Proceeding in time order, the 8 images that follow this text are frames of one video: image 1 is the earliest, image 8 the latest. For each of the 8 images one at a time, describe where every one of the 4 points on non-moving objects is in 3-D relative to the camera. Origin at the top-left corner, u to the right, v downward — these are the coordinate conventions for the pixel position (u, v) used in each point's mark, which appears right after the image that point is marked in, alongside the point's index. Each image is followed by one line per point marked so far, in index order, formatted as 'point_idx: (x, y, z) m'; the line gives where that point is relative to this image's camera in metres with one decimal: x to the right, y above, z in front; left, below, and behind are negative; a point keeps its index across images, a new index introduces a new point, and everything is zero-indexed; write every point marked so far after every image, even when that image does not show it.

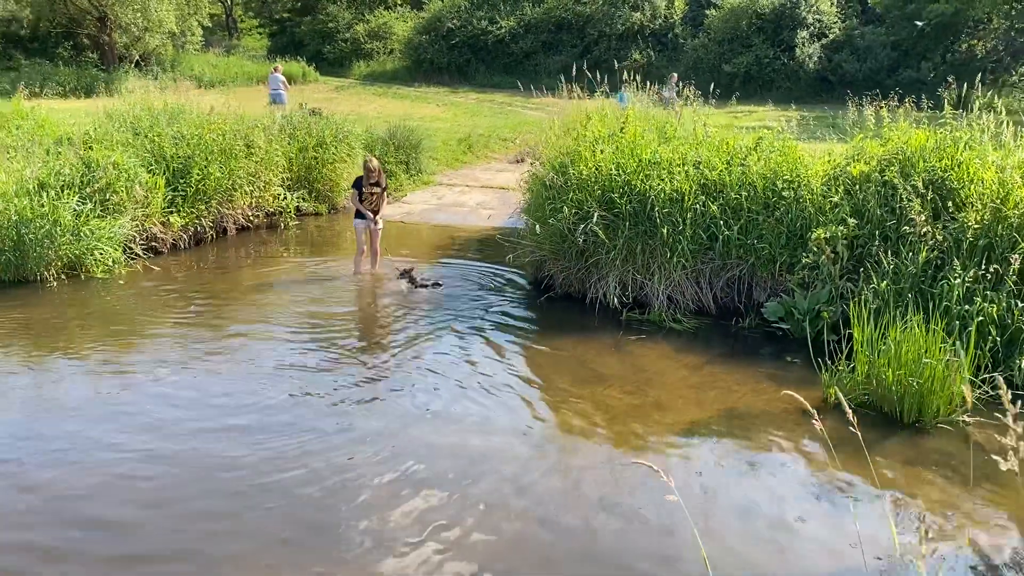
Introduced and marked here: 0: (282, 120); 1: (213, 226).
0: (-3.4, +2.4, +12.9) m
1: (-3.7, +0.8, +11.0) m
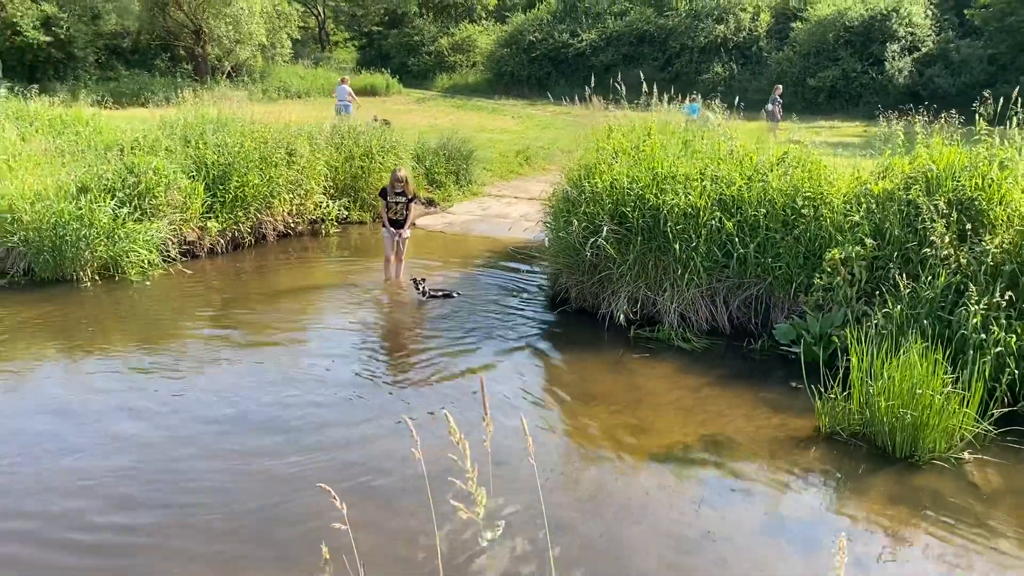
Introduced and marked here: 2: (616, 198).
0: (-2.7, +2.4, +13.1) m
1: (-3.3, +0.7, +11.3) m
2: (+0.9, +0.8, +8.0) m
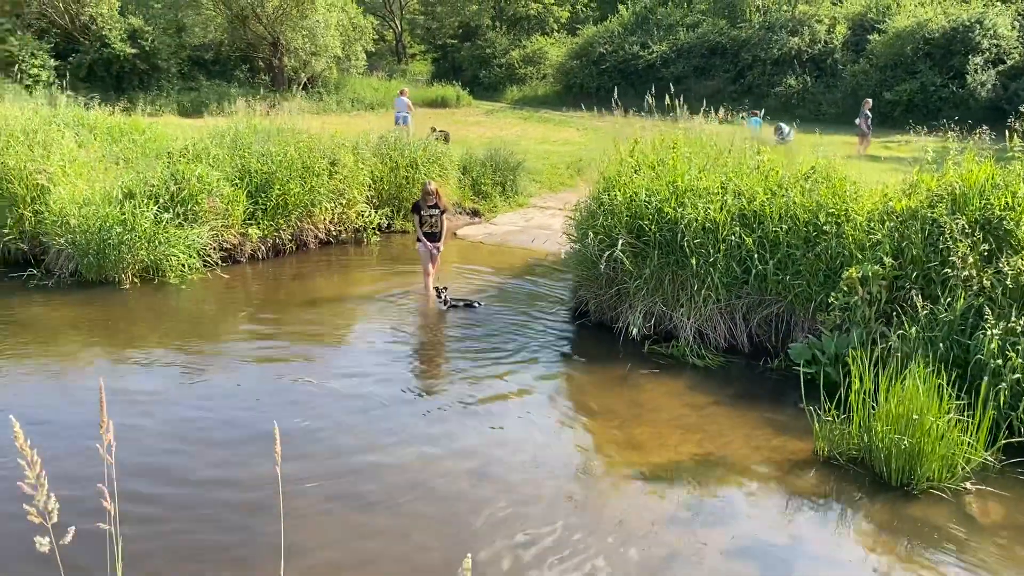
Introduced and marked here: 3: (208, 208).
0: (-2.0, +2.2, +13.3) m
1: (-2.9, +0.6, +11.5) m
2: (+1.1, +0.7, +8.0) m
3: (-3.6, +0.9, +10.4) m
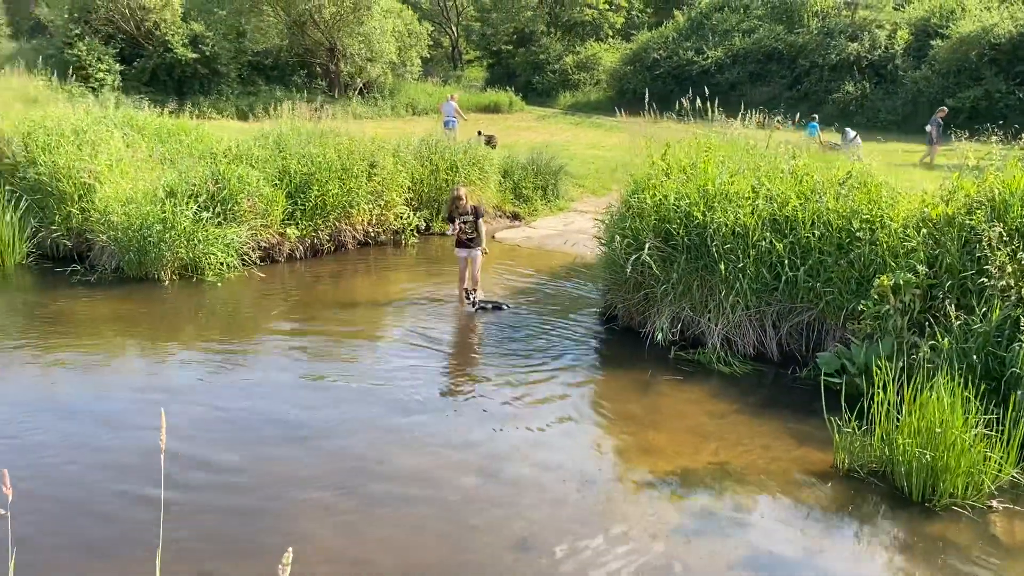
0: (-1.4, +2.2, +13.4) m
1: (-2.4, +0.6, +11.7) m
2: (+1.3, +0.6, +7.8) m
3: (-3.2, +0.9, +10.6) m
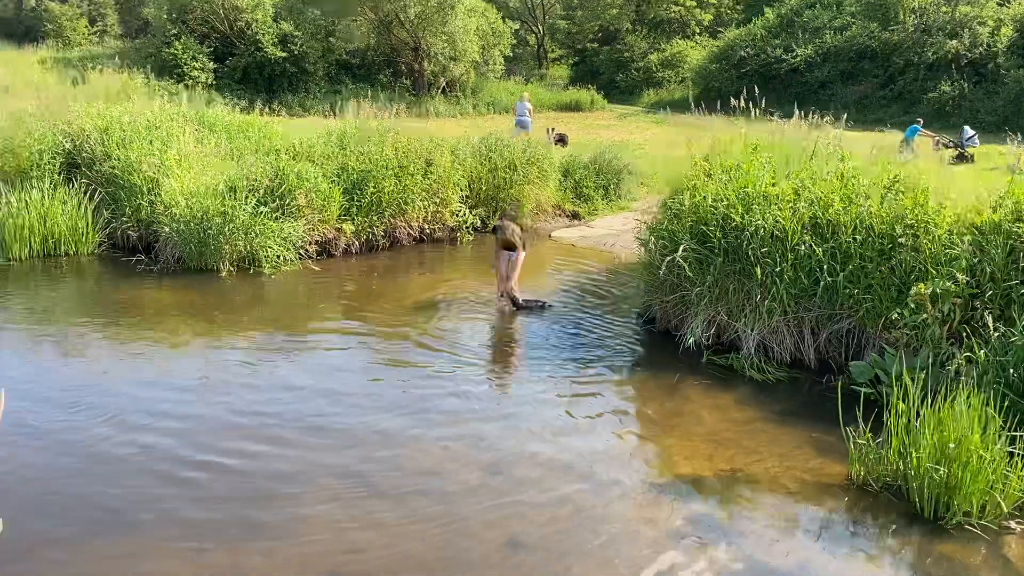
0: (-0.5, +2.3, +13.5) m
1: (-1.7, +0.7, +11.9) m
2: (+1.7, +0.6, +7.7) m
3: (-2.6, +1.0, +10.9) m
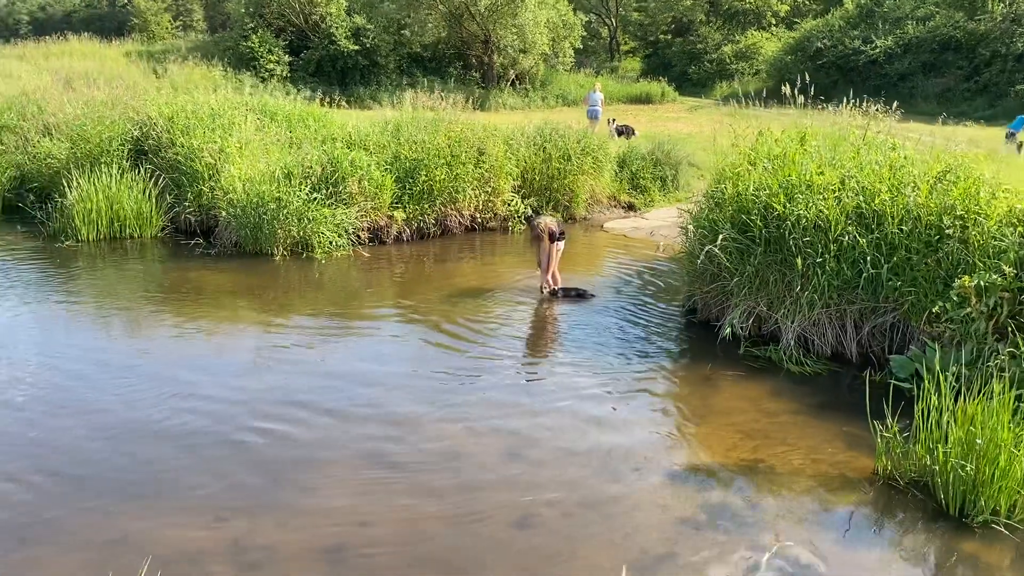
0: (+0.3, +2.4, +13.6) m
1: (-1.0, +0.9, +12.0) m
2: (+2.0, +0.7, +7.6) m
3: (-1.9, +1.2, +11.1) m
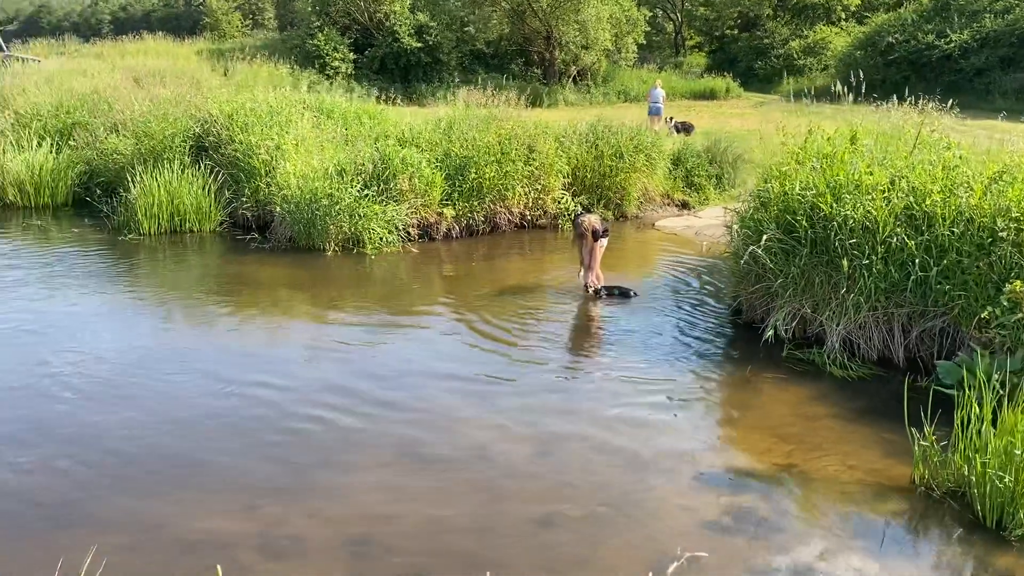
0: (+1.2, +2.4, +13.5) m
1: (-0.3, +0.9, +12.1) m
2: (+2.3, +0.7, +7.5) m
3: (-1.3, +1.3, +11.2) m
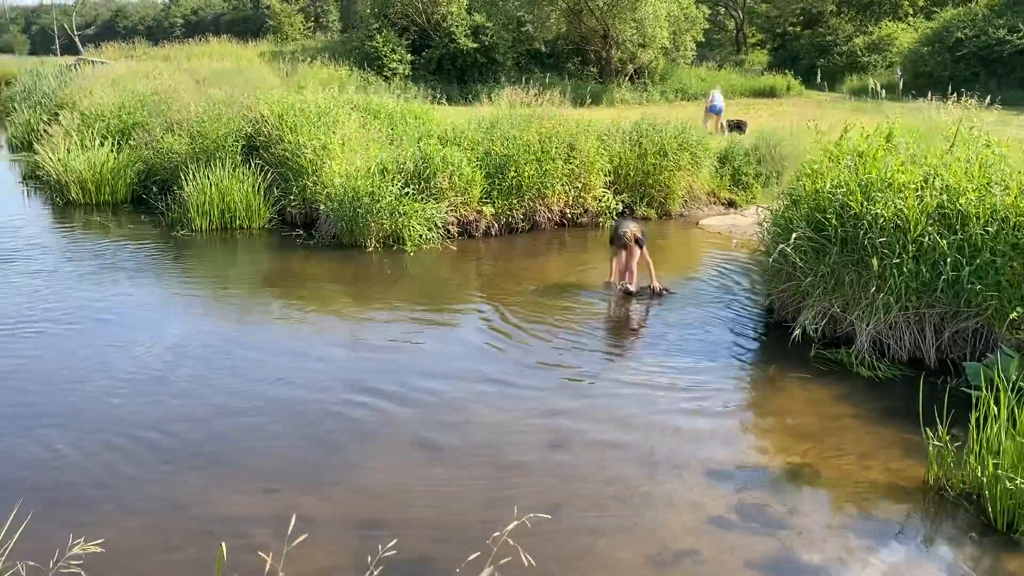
0: (+1.8, +2.5, +13.5) m
1: (+0.3, +0.9, +12.2) m
2: (+2.6, +0.7, +7.4) m
3: (-0.8, +1.3, +11.4) m
